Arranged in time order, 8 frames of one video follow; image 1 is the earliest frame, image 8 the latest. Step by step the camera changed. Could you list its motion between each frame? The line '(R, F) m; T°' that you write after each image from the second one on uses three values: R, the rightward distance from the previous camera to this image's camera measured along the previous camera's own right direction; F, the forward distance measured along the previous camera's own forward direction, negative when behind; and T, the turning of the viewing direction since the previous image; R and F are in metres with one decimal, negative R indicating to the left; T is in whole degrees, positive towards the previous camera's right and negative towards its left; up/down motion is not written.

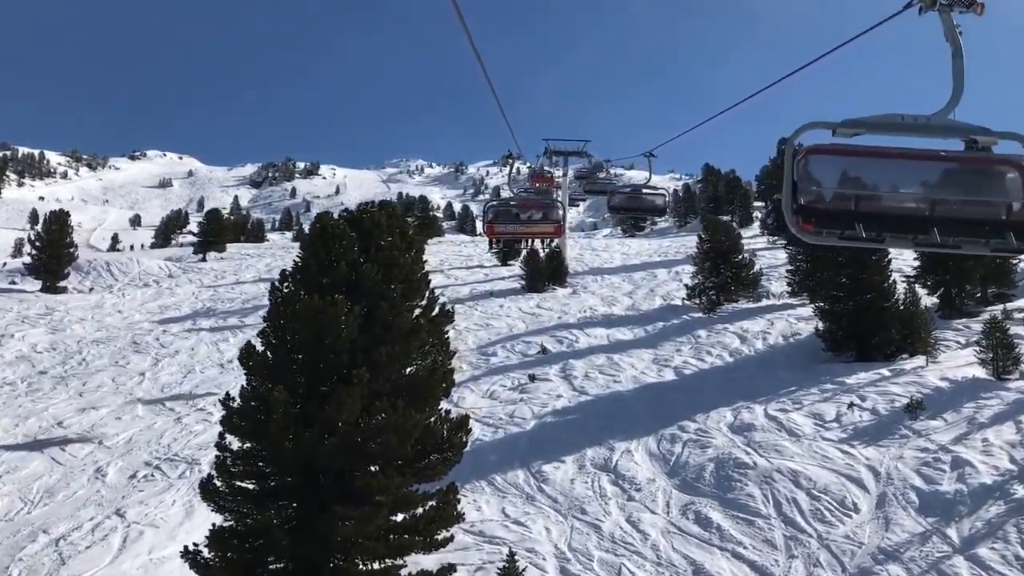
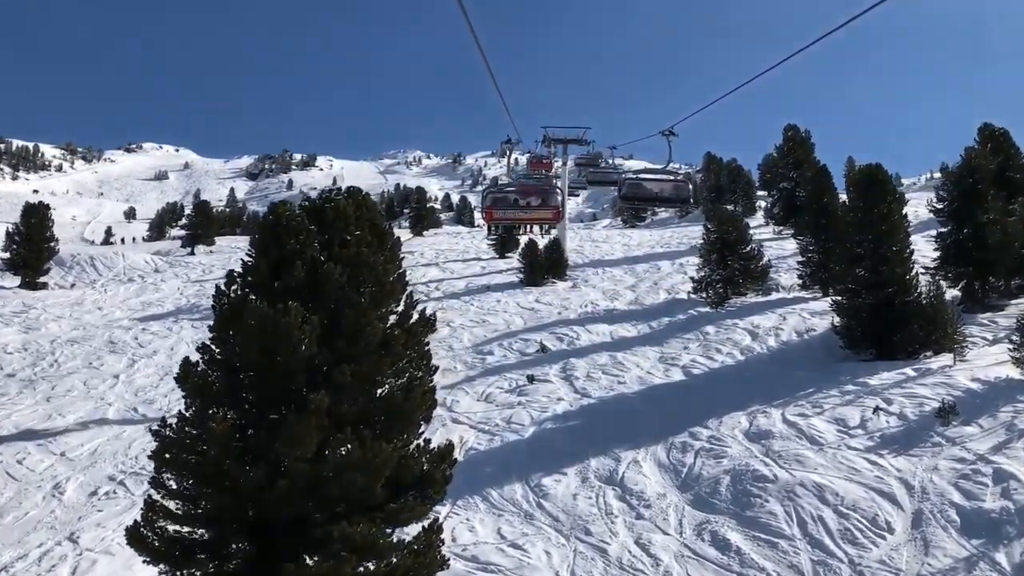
(+0.1, +1.1) m; 0°
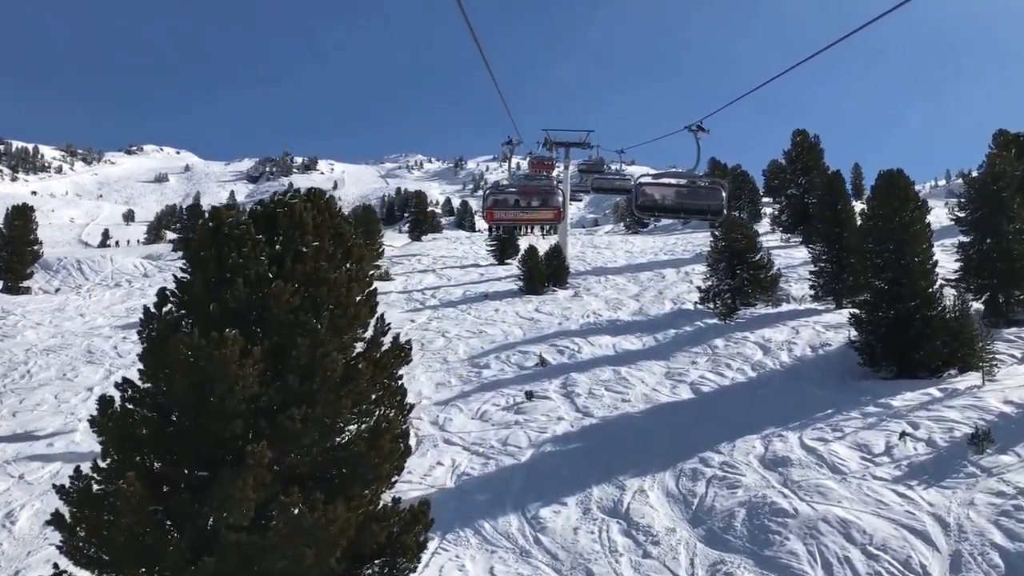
(+0.1, +1.0) m; 0°
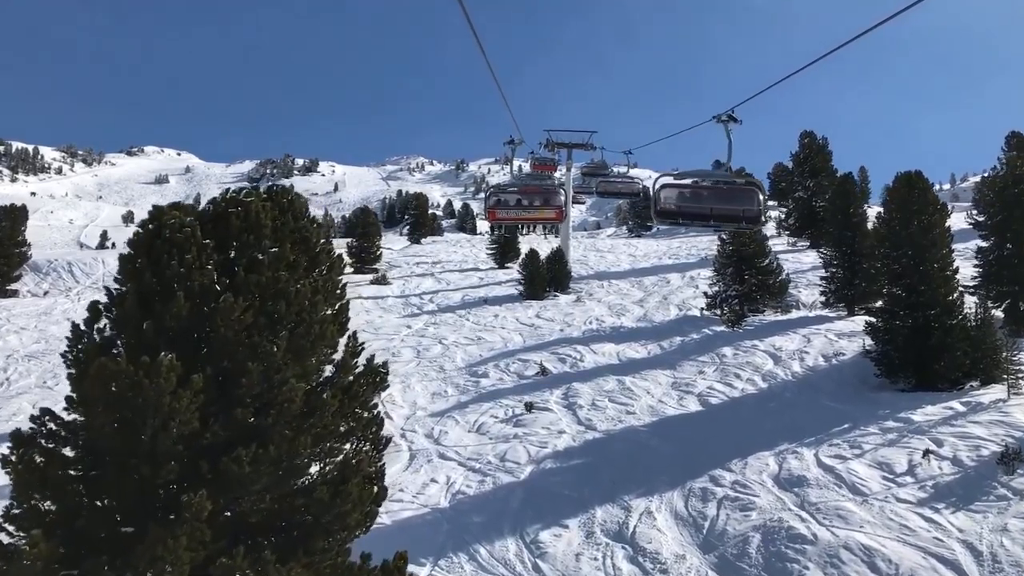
(0.0, +0.7) m; 0°
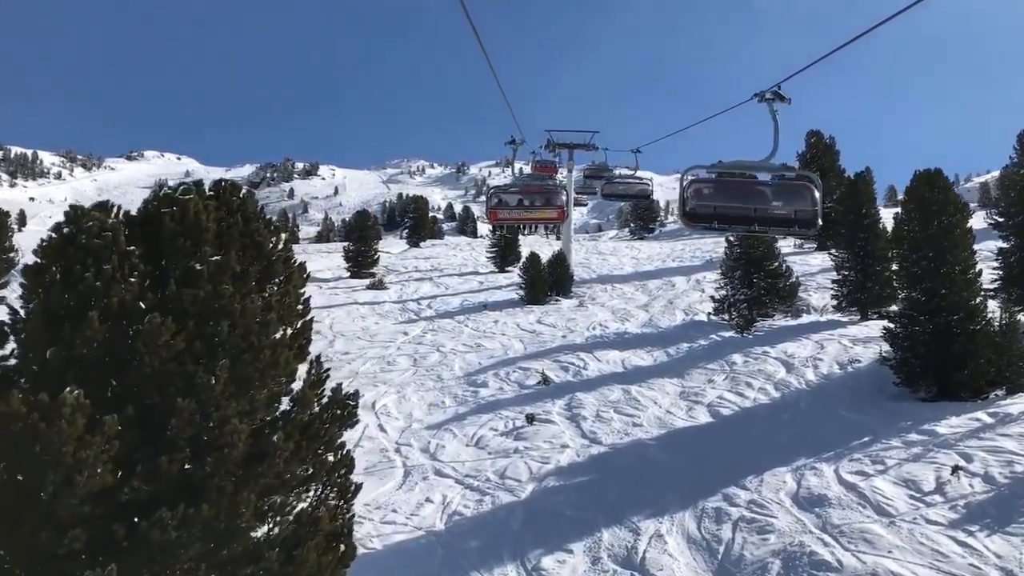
(0.0, +0.7) m; 0°
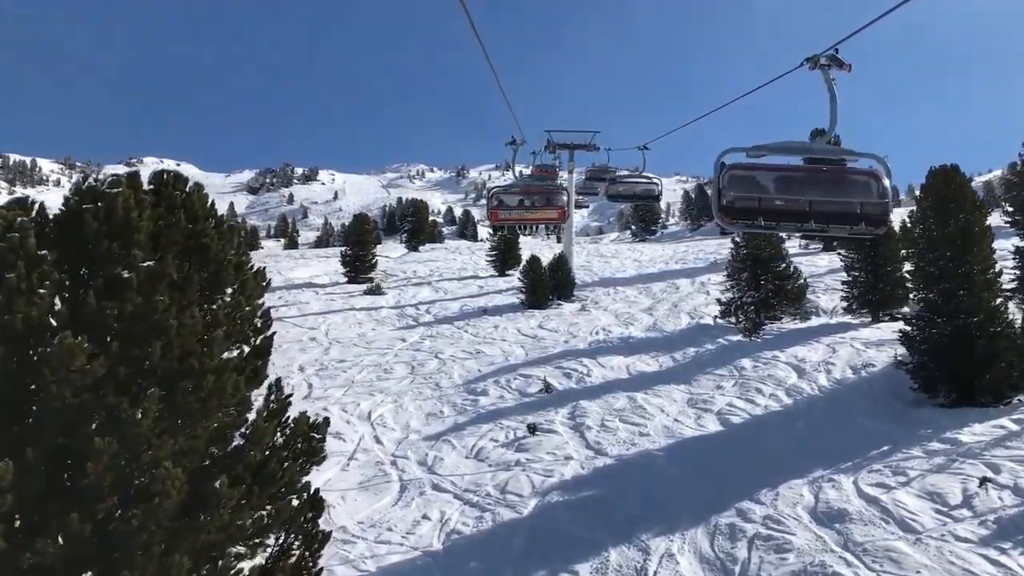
(0.0, +0.6) m; 0°
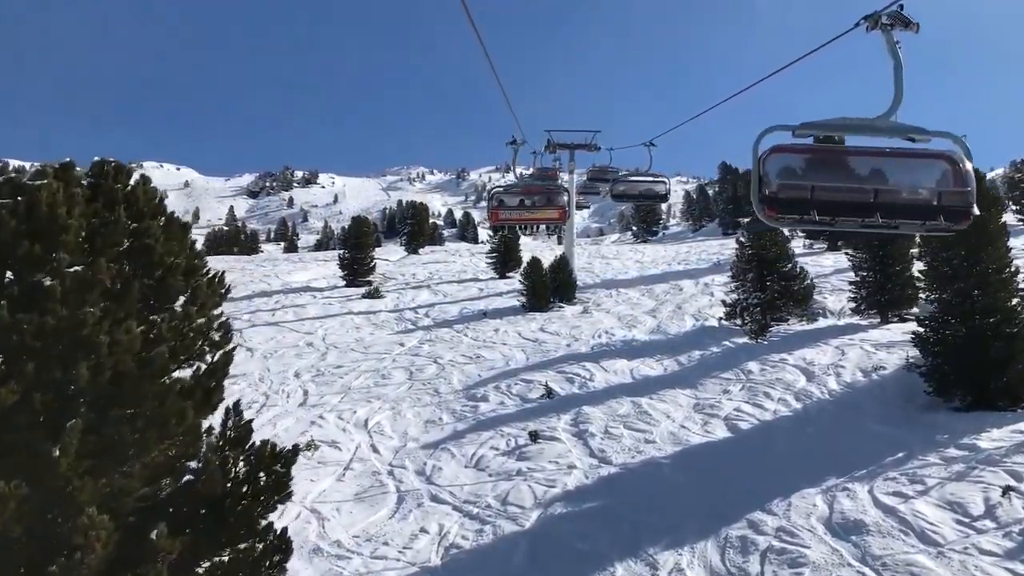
(0.0, +0.4) m; 0°
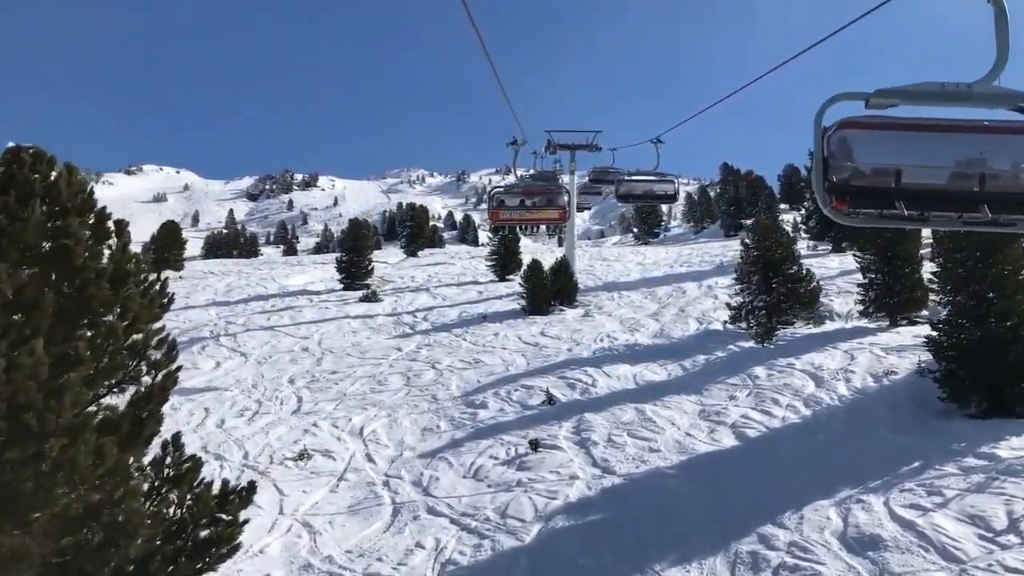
(0.0, +0.4) m; 0°
